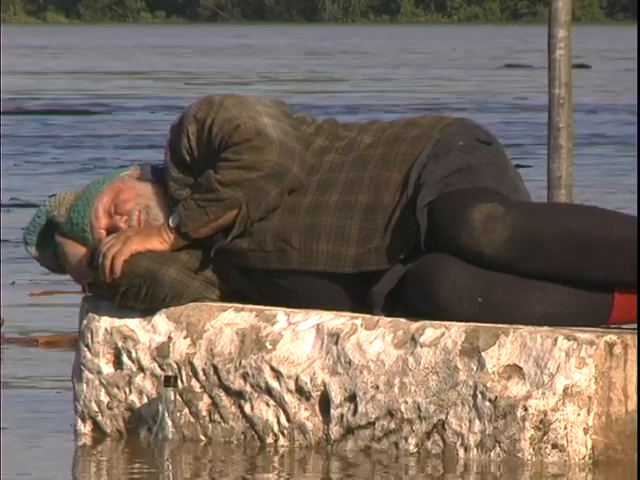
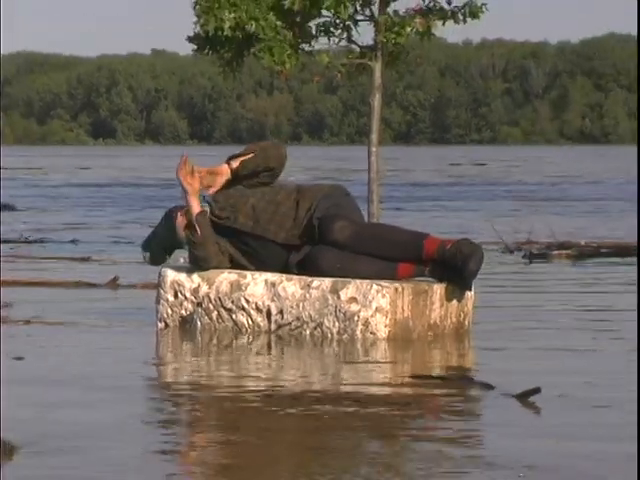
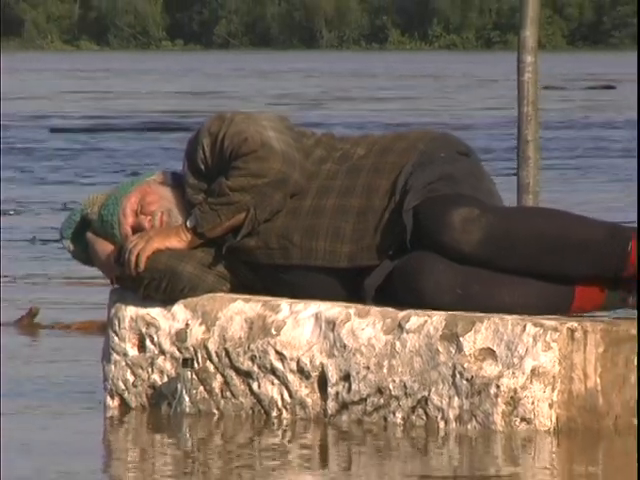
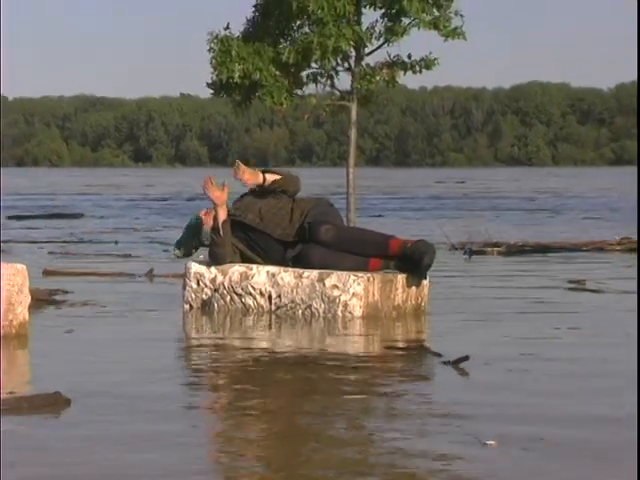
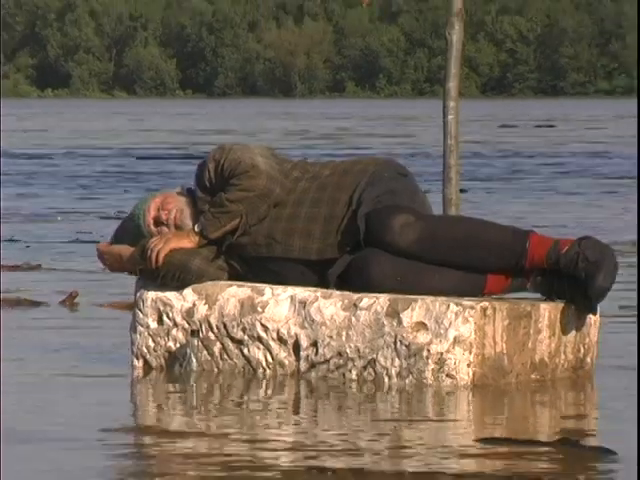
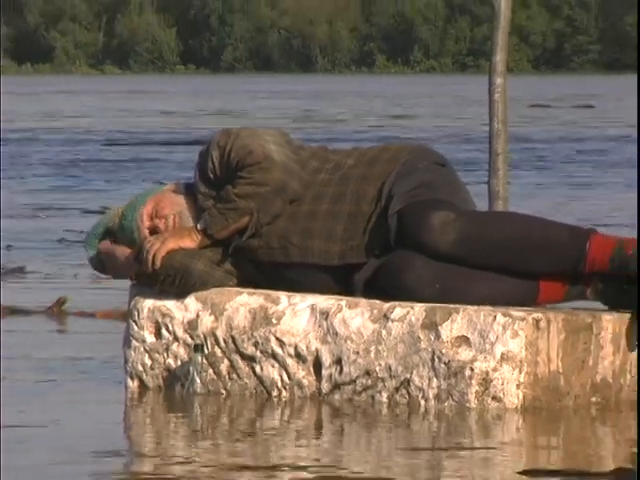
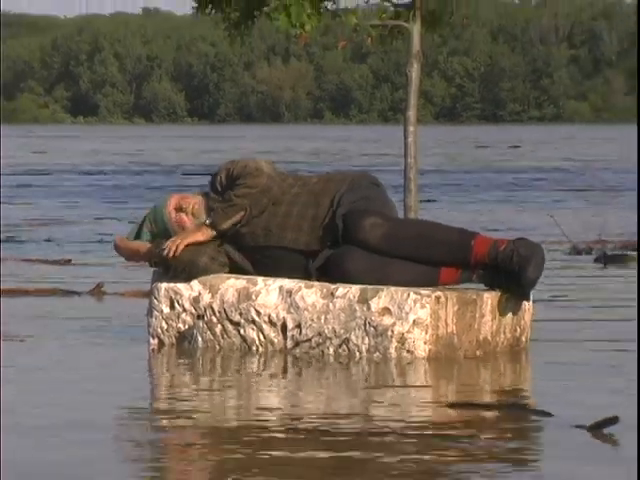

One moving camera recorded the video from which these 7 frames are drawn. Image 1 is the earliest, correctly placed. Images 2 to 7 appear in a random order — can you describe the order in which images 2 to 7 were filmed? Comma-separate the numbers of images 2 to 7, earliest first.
3, 6, 5, 7, 2, 4
